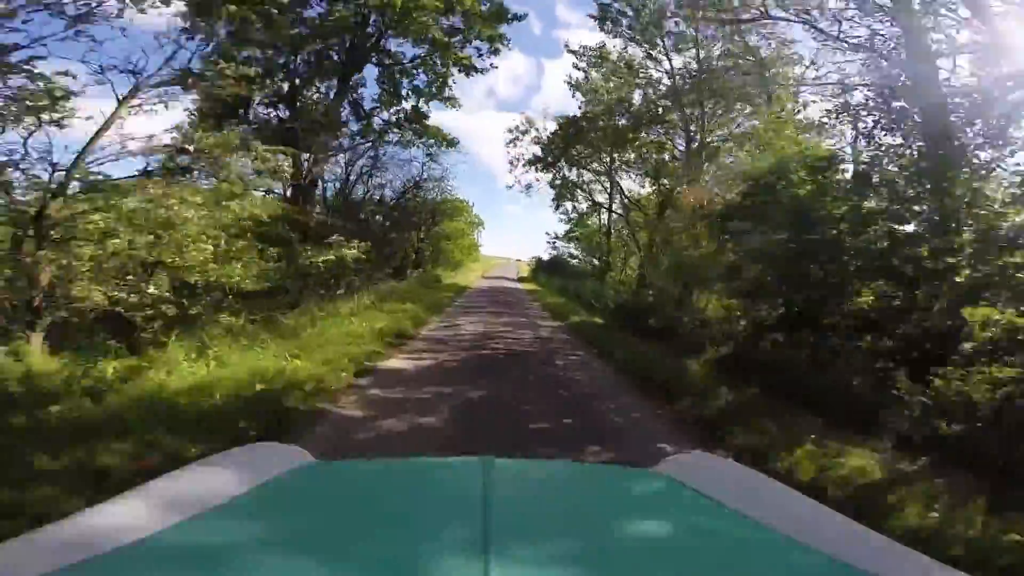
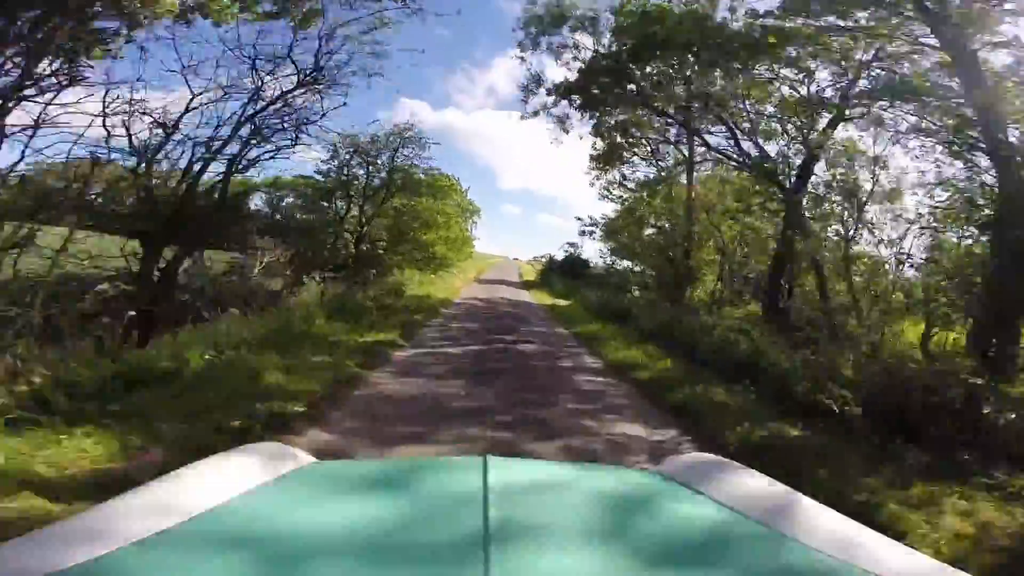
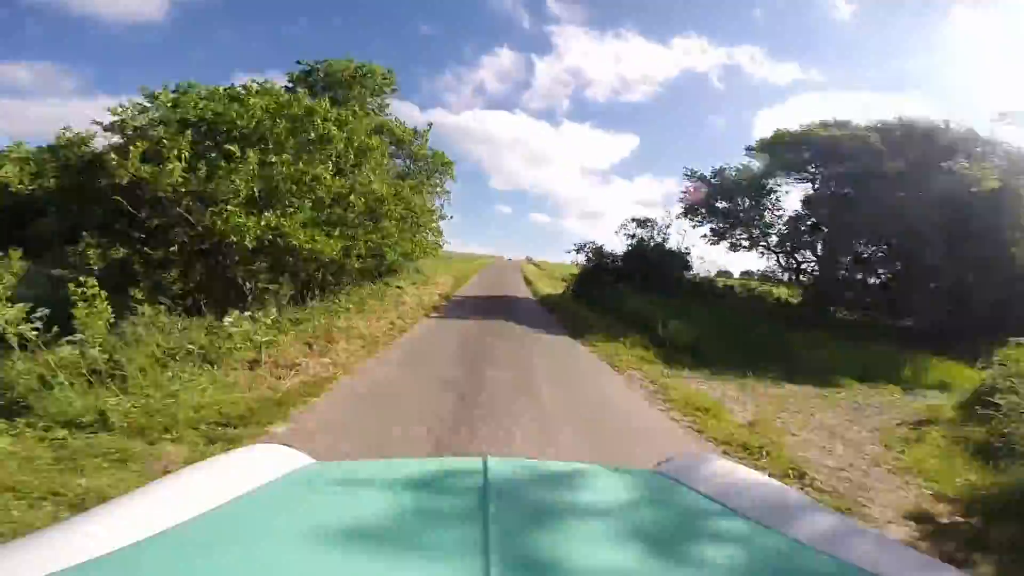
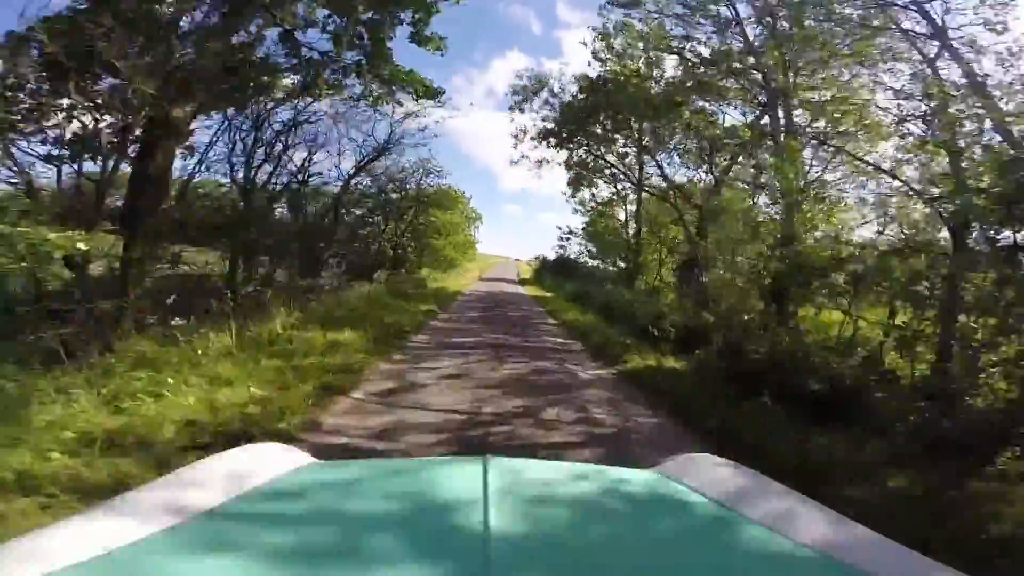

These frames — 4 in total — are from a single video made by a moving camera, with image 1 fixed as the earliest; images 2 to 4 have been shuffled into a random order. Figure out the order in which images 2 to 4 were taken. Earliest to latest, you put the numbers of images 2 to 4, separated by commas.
4, 2, 3
